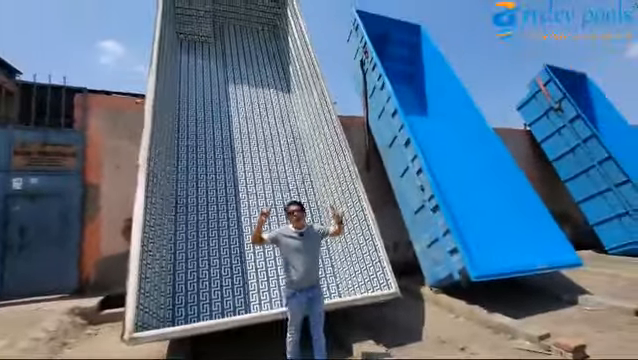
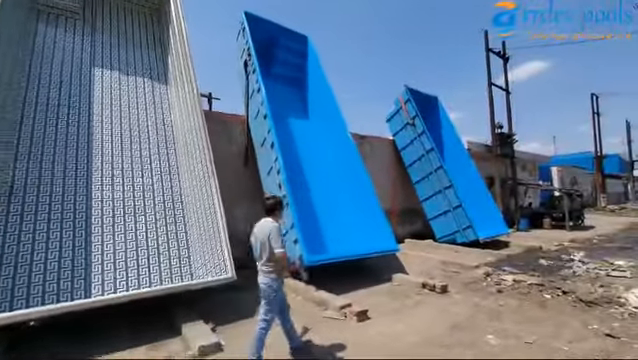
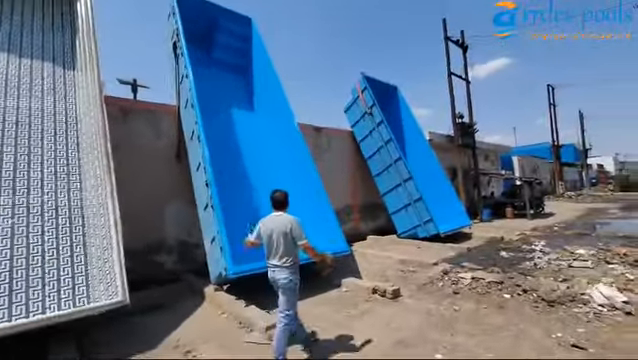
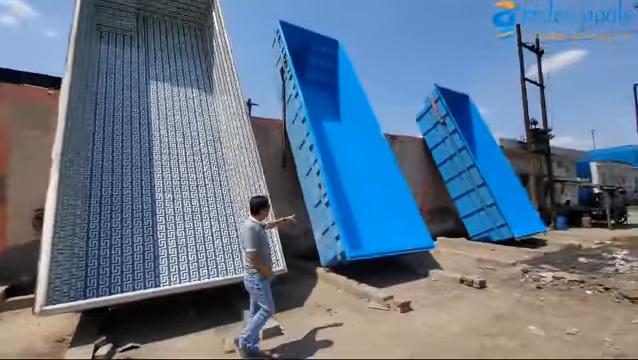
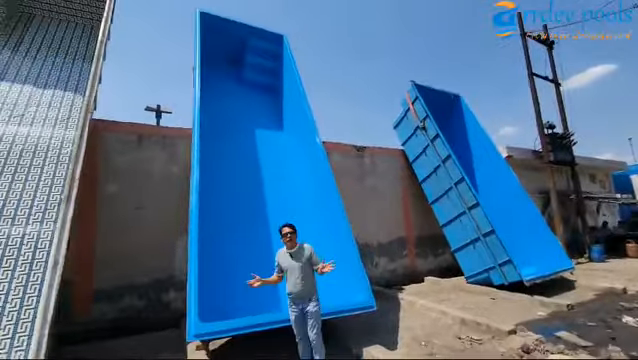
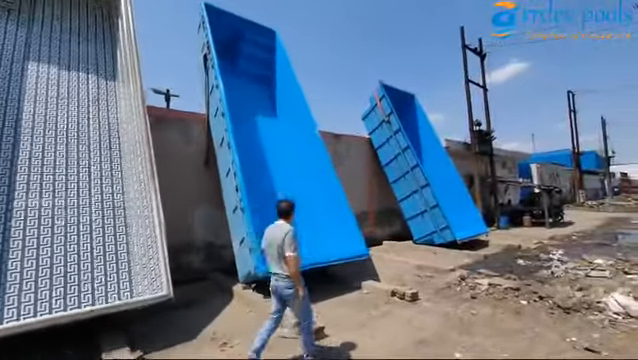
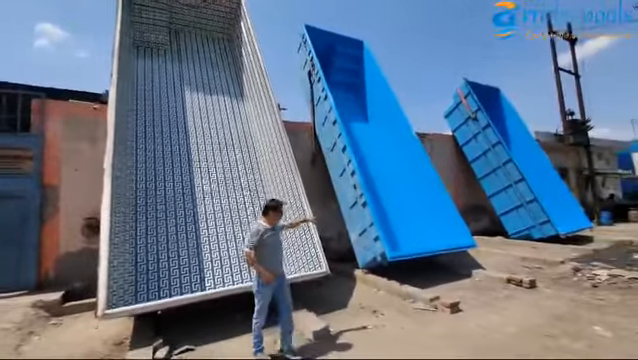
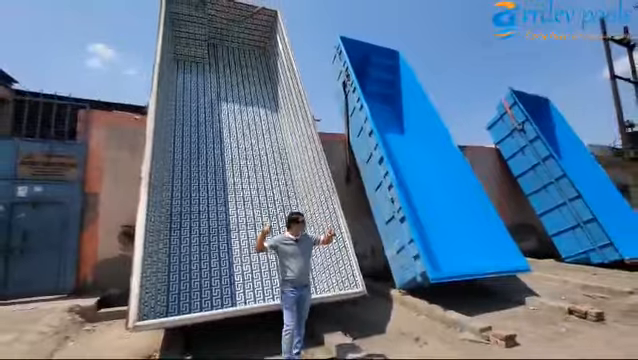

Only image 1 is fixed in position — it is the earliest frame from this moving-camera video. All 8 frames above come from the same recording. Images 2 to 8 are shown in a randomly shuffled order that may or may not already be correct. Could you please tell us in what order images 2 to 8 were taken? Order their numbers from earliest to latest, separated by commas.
8, 7, 4, 2, 6, 3, 5
